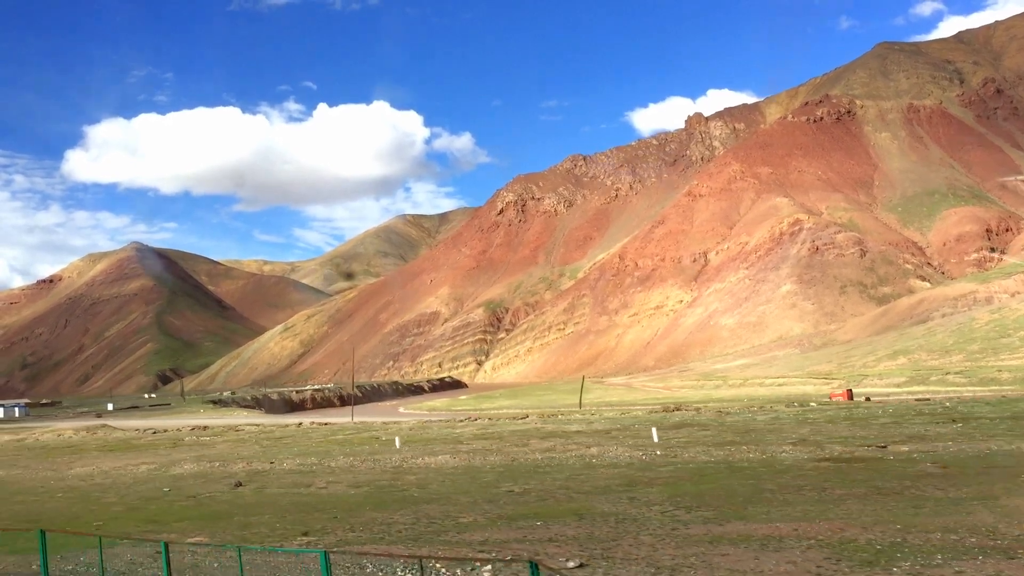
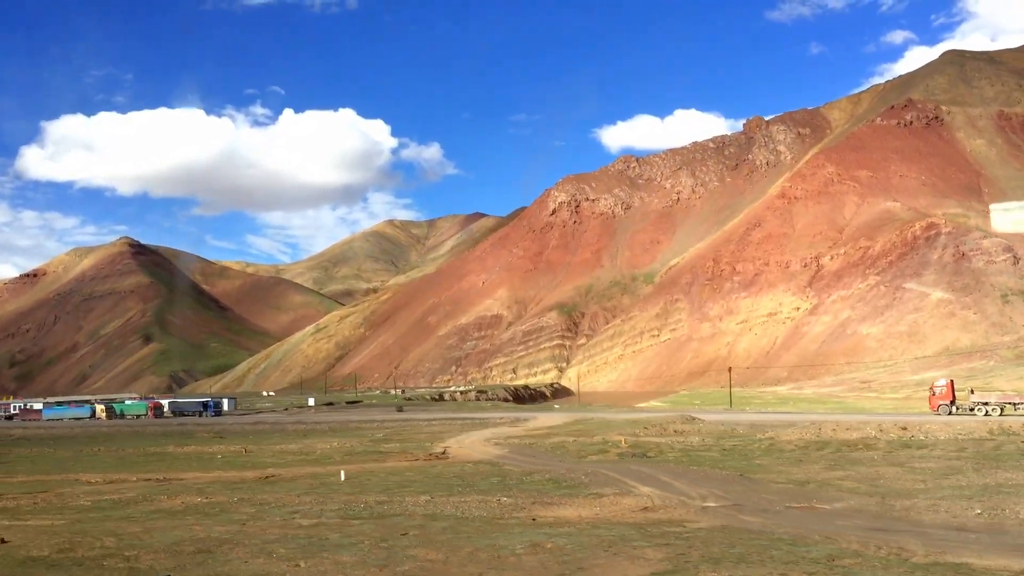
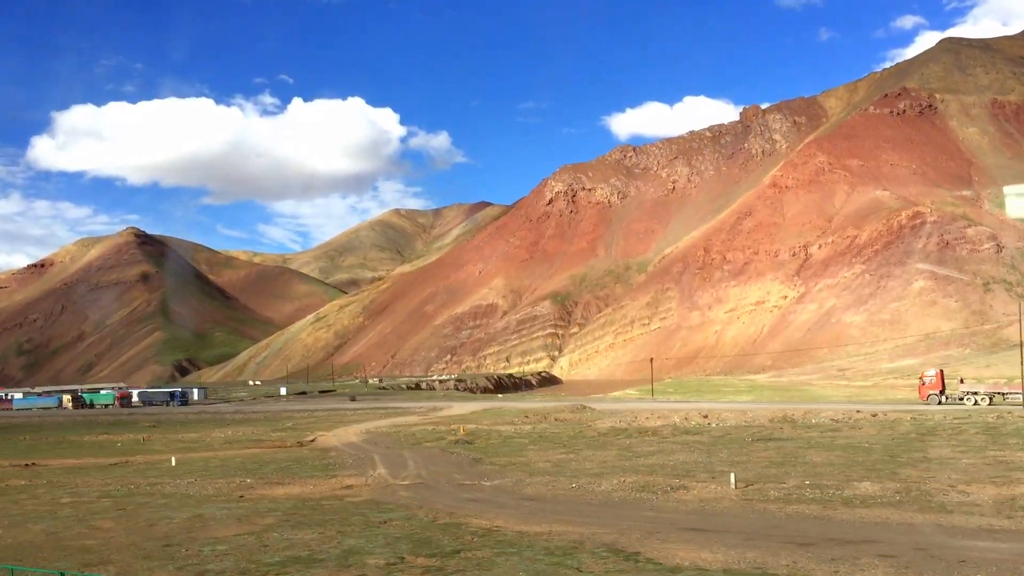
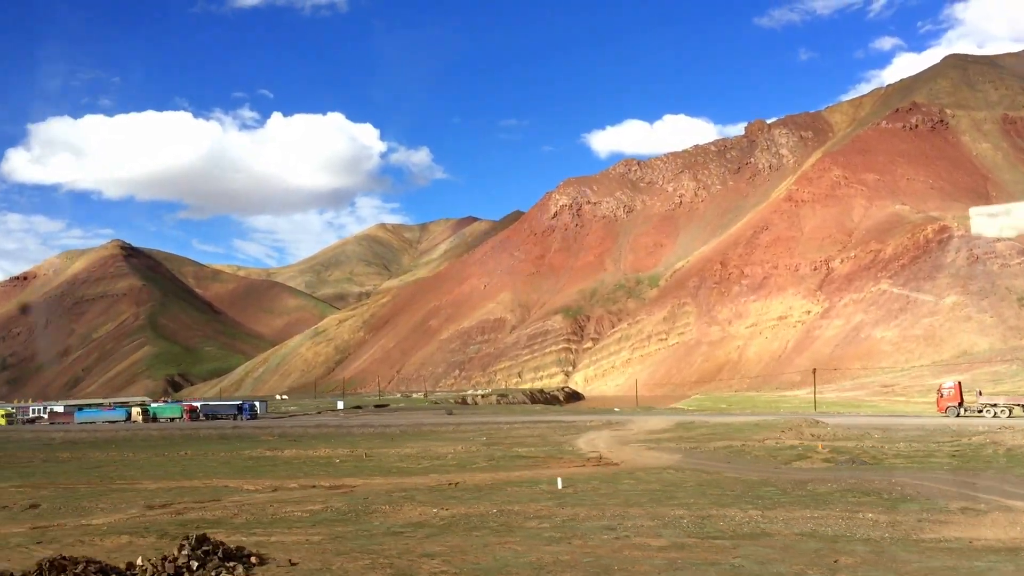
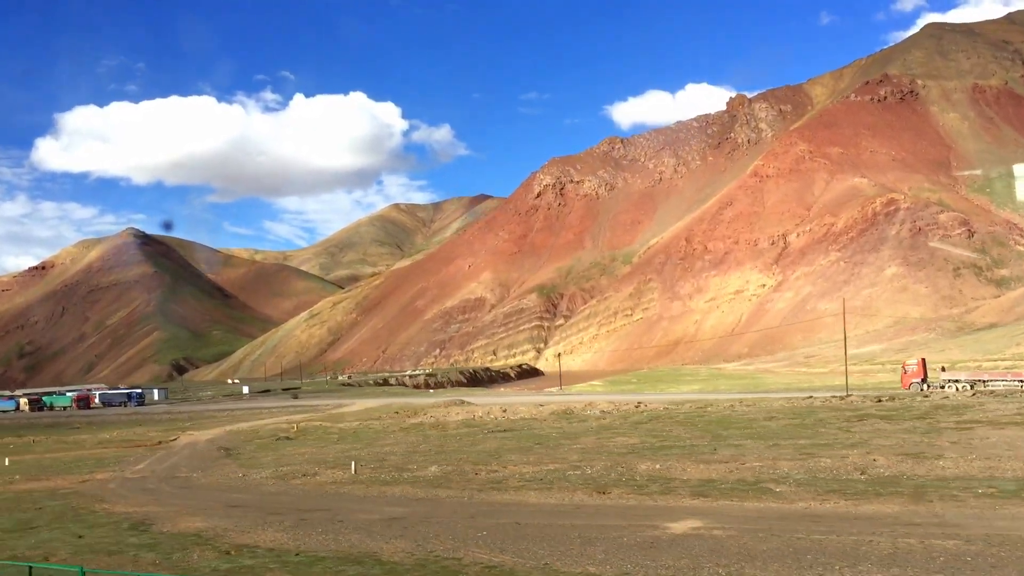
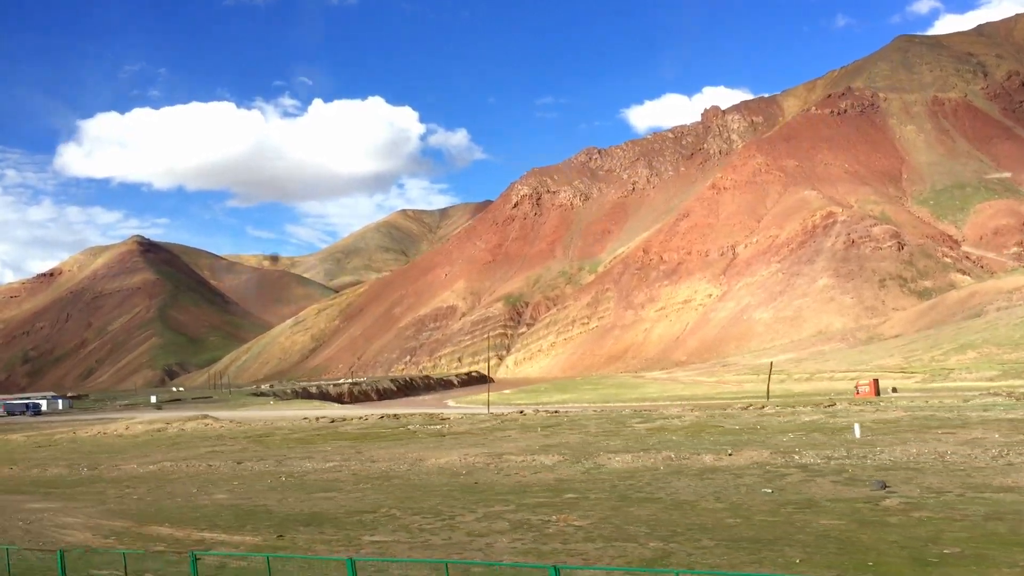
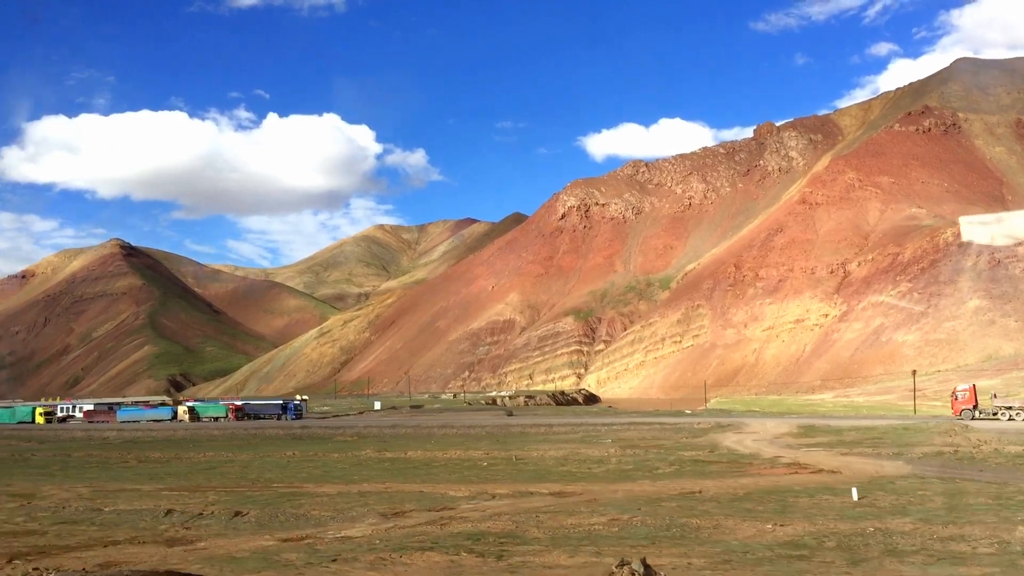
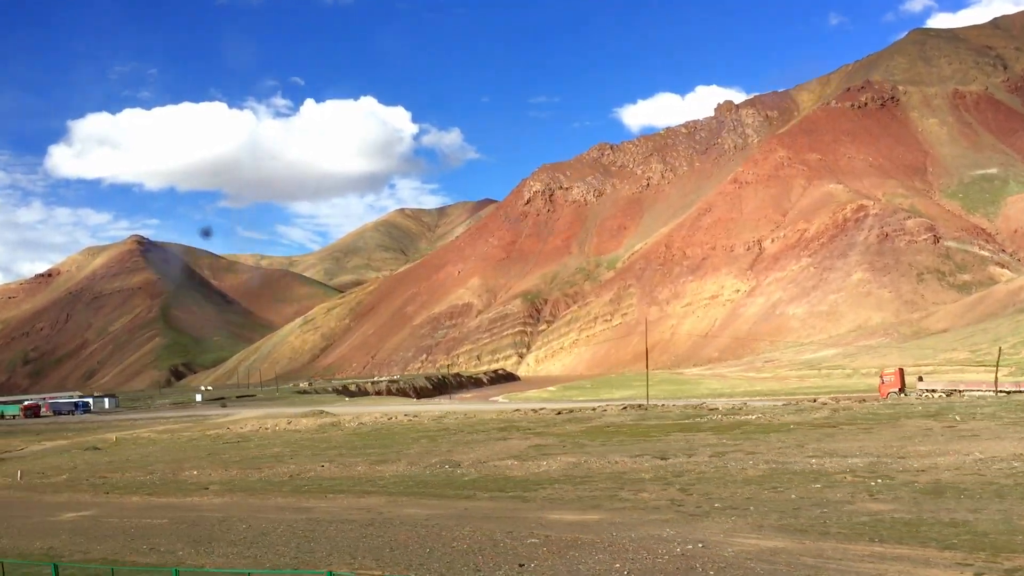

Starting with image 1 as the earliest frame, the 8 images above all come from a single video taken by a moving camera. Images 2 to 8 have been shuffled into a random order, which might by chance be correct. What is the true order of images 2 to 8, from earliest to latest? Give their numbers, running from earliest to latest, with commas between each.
6, 8, 5, 3, 2, 4, 7
